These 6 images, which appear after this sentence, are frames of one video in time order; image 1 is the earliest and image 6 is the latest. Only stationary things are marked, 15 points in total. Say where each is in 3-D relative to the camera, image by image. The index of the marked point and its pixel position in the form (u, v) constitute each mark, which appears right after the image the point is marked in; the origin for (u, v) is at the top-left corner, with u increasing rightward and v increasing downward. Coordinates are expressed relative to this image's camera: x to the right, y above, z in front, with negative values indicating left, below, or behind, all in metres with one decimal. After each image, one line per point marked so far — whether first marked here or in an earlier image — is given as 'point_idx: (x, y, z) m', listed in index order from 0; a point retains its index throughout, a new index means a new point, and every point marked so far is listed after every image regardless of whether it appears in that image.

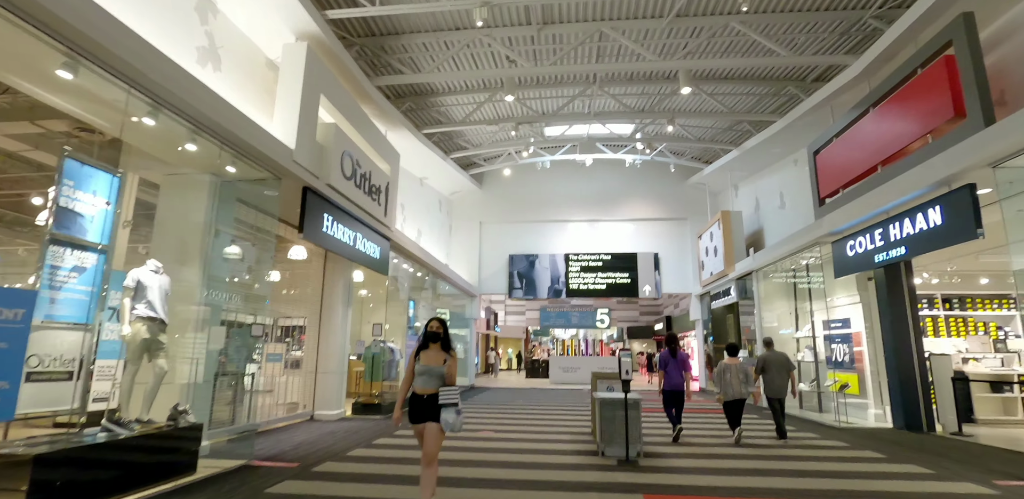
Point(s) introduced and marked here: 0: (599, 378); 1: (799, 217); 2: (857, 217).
0: (+1.0, -1.6, +6.0) m
1: (+5.5, +0.6, +9.6) m
2: (+4.6, +0.4, +6.6) m
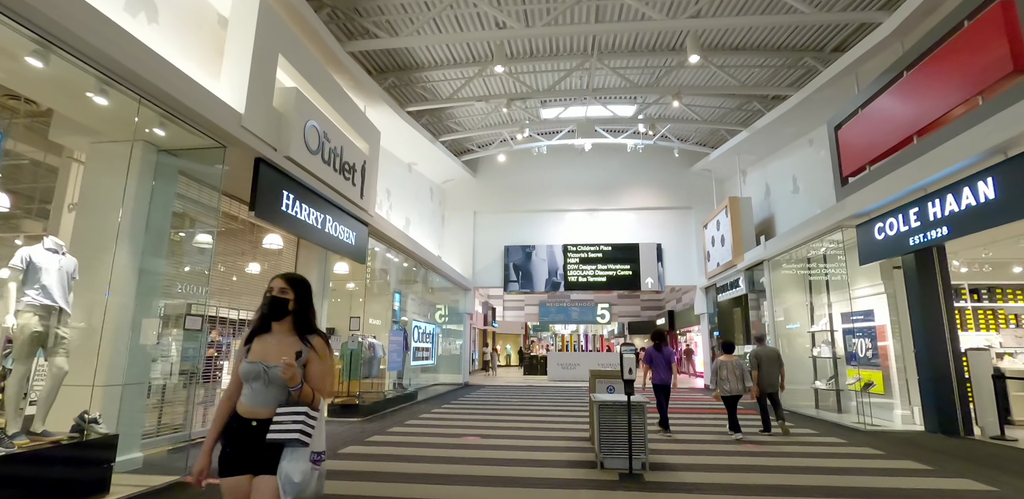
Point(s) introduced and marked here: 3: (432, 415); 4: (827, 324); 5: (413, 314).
0: (+0.9, -1.4, +5.3) m
1: (+5.4, +0.9, +8.8) m
2: (+4.4, +0.6, +5.9) m
3: (-1.3, -2.6, +8.0) m
4: (+5.3, -1.2, +8.3) m
5: (-2.2, -1.4, +11.0) m
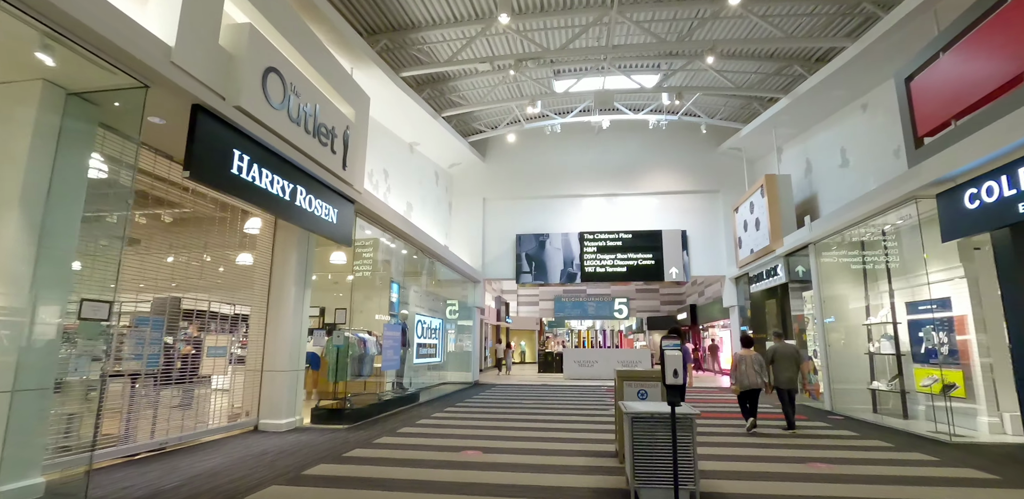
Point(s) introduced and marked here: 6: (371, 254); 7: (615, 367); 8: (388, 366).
0: (+1.0, -1.1, +4.3) m
1: (+5.5, +1.2, +7.7) m
2: (+4.5, +0.9, +4.7) m
3: (-1.1, -2.4, +7.1) m
4: (+5.4, -0.9, +7.1) m
5: (-1.9, -1.2, +10.1) m
6: (-2.2, -0.1, +8.2) m
7: (+3.1, -3.5, +14.9) m
8: (-2.0, -1.9, +8.0) m
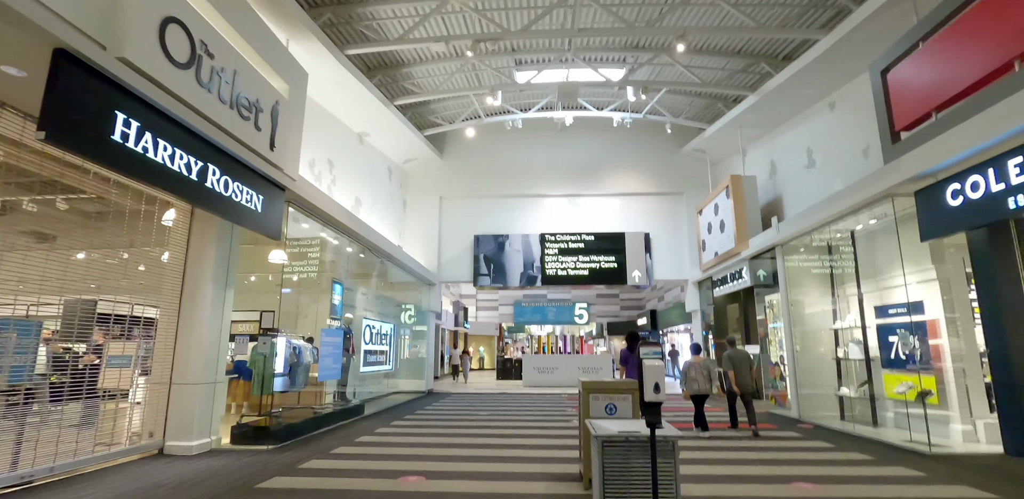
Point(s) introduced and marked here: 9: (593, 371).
0: (+0.6, -1.1, +3.7) m
1: (+4.9, +1.1, +7.5) m
2: (+4.1, +0.9, +4.5) m
3: (-1.7, -2.4, +6.3) m
4: (+4.8, -1.0, +6.9) m
5: (-2.7, -1.1, +9.3) m
6: (-2.8, -0.1, +7.4) m
7: (+1.8, -3.6, +14.5) m
8: (-2.7, -1.8, +7.2) m
9: (+2.3, -3.5, +14.4) m
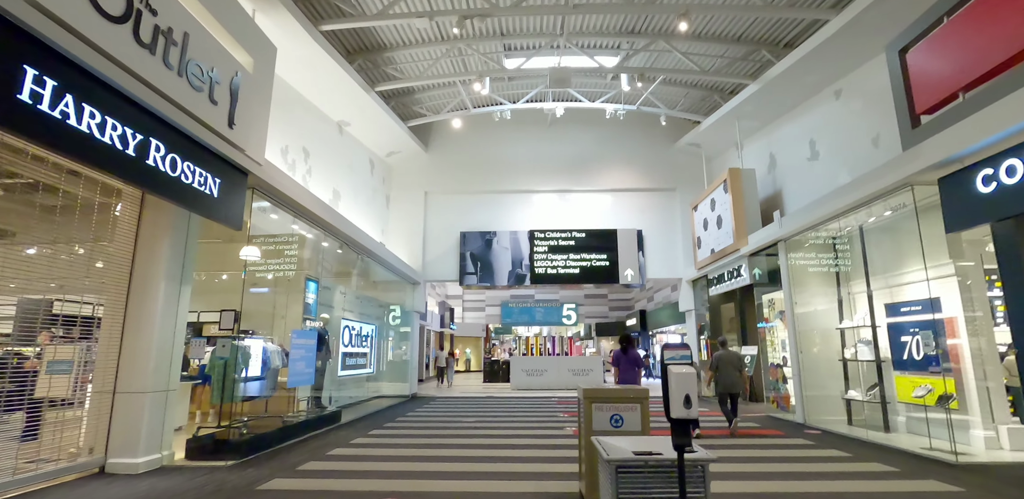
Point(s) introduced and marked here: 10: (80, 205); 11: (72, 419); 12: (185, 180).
0: (+0.5, -1.0, +3.2) m
1: (+4.7, +1.2, +7.1) m
2: (+4.0, +1.0, +4.1) m
3: (-1.9, -2.3, +5.8) m
4: (+4.7, -0.9, +6.5) m
5: (-2.9, -1.1, +8.7) m
6: (-3.0, 0.0, +6.9) m
7: (+1.5, -3.5, +14.0) m
8: (-2.8, -1.7, +6.6) m
9: (+2.0, -3.4, +13.9) m
10: (-3.6, +0.4, +4.1) m
11: (-3.6, -1.4, +4.1) m
12: (-2.6, +0.5, +4.0) m
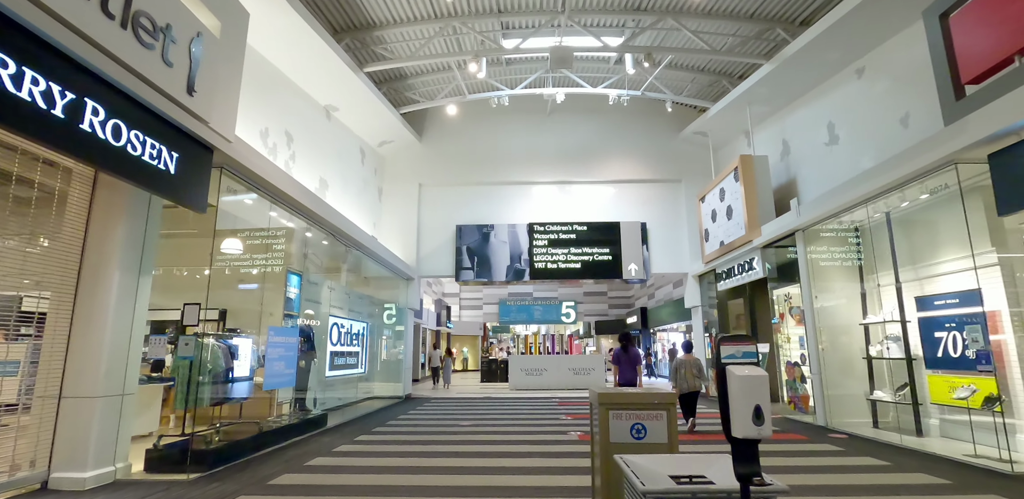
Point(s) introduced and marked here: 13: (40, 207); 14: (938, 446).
0: (+0.5, -0.9, +2.7) m
1: (+4.7, +1.3, +6.6) m
2: (+4.0, +1.1, +3.6) m
3: (-1.9, -2.2, +5.3) m
4: (+4.7, -0.8, +6.0) m
5: (-3.0, -0.9, +8.1) m
6: (-3.0, +0.1, +6.3) m
7: (+1.4, -3.4, +13.5) m
8: (-2.8, -1.6, +6.1) m
9: (+2.0, -3.3, +13.4) m
10: (-3.6, +0.5, +3.6) m
11: (-3.6, -1.3, +3.6) m
12: (-2.6, +0.7, +3.4) m
13: (-3.6, +0.3, +3.9) m
14: (+4.5, -2.1, +5.3) m
